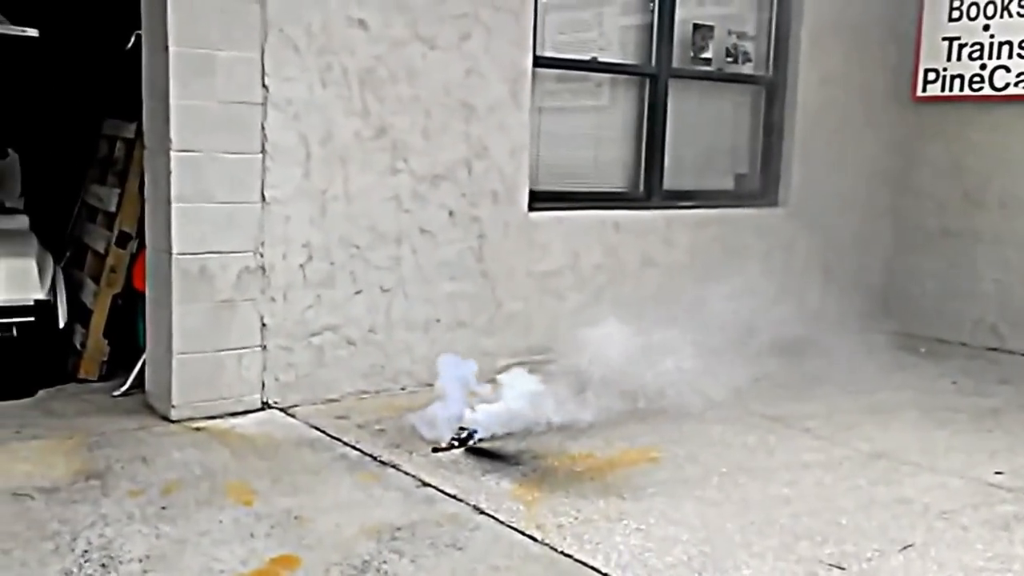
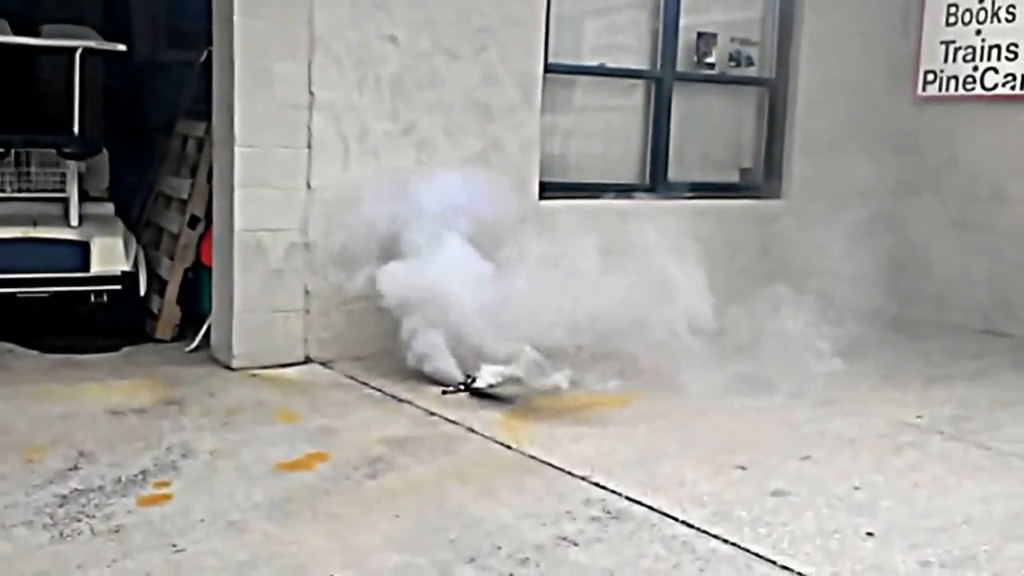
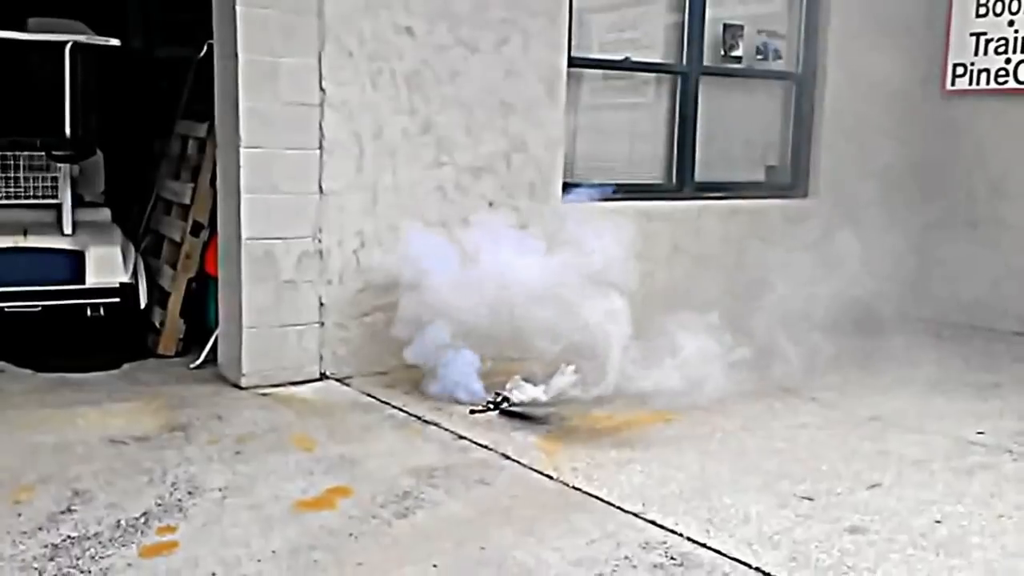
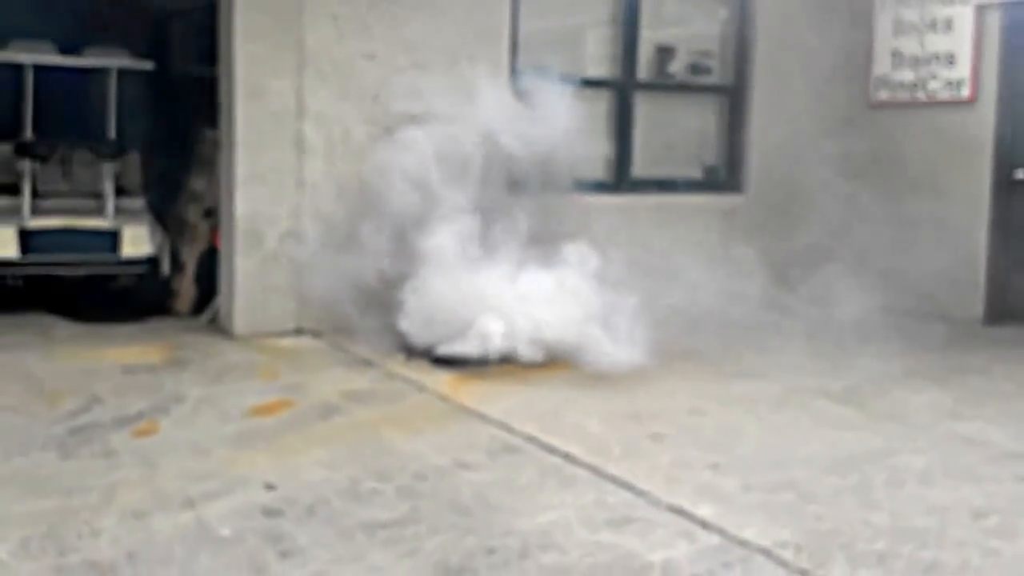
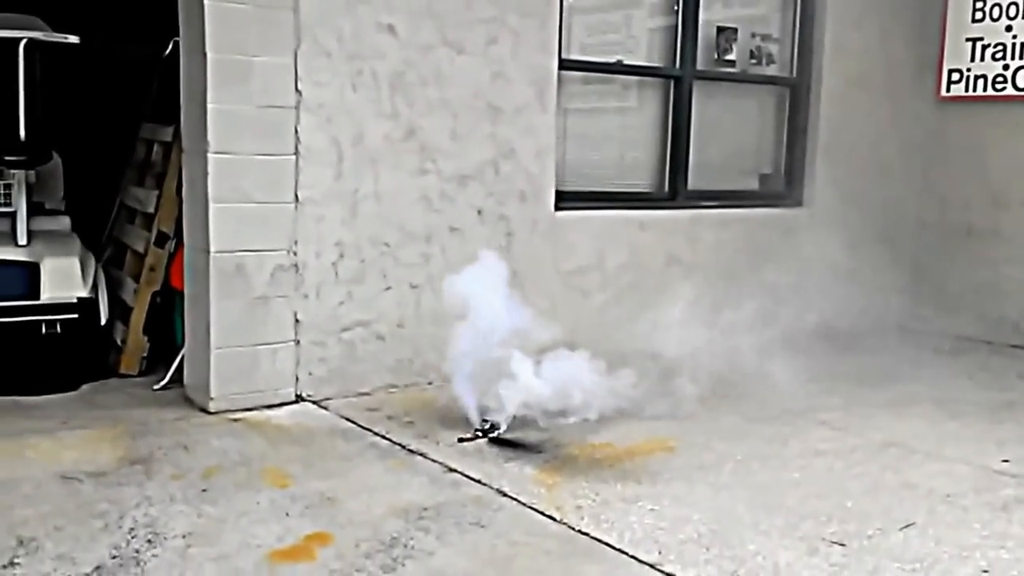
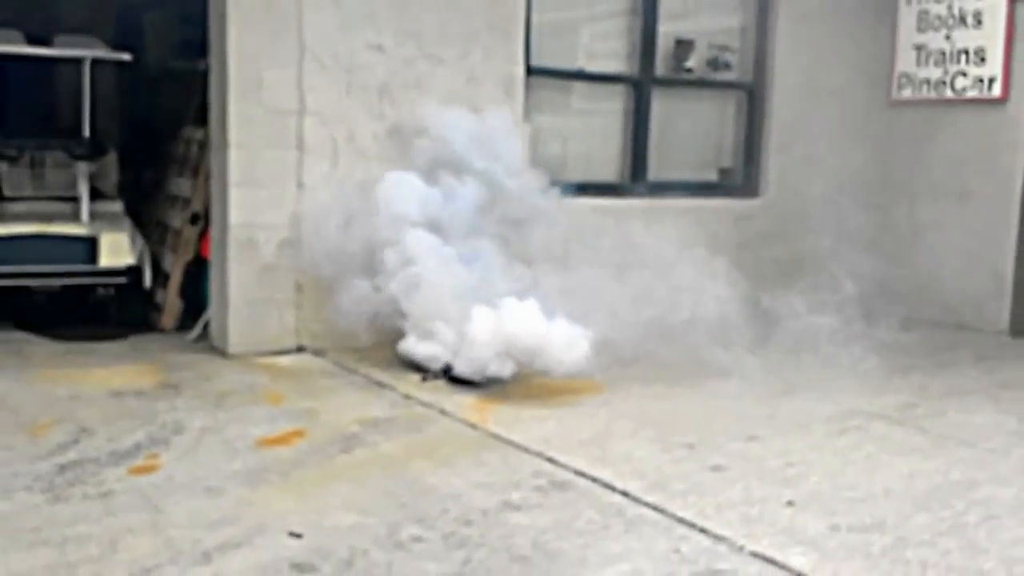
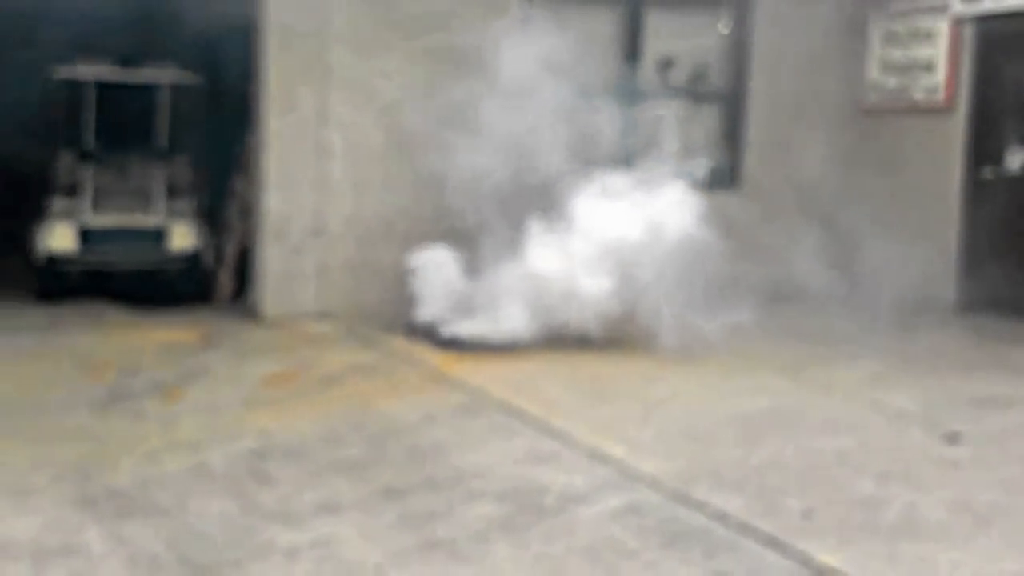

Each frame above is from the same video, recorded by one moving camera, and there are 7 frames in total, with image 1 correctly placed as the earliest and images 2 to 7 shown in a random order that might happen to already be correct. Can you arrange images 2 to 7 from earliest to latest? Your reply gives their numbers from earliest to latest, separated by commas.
5, 3, 2, 6, 4, 7
